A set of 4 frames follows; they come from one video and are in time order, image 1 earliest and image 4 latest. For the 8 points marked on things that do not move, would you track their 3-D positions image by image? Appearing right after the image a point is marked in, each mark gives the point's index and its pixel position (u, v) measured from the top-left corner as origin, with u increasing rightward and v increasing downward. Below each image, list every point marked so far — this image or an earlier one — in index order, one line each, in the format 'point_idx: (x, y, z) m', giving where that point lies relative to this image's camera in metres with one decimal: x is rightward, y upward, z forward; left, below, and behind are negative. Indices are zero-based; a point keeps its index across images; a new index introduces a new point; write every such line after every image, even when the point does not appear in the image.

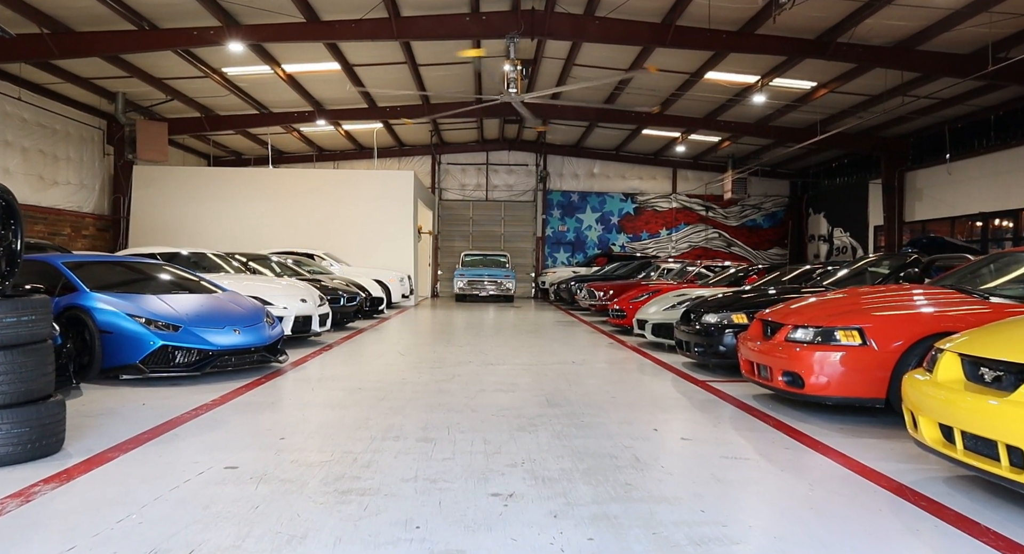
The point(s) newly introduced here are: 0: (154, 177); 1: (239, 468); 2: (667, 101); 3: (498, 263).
0: (-8.9, +2.5, +13.8) m
1: (-1.2, -0.8, +2.4) m
2: (+3.4, +3.9, +12.2) m
3: (-0.4, +0.4, +15.3) m
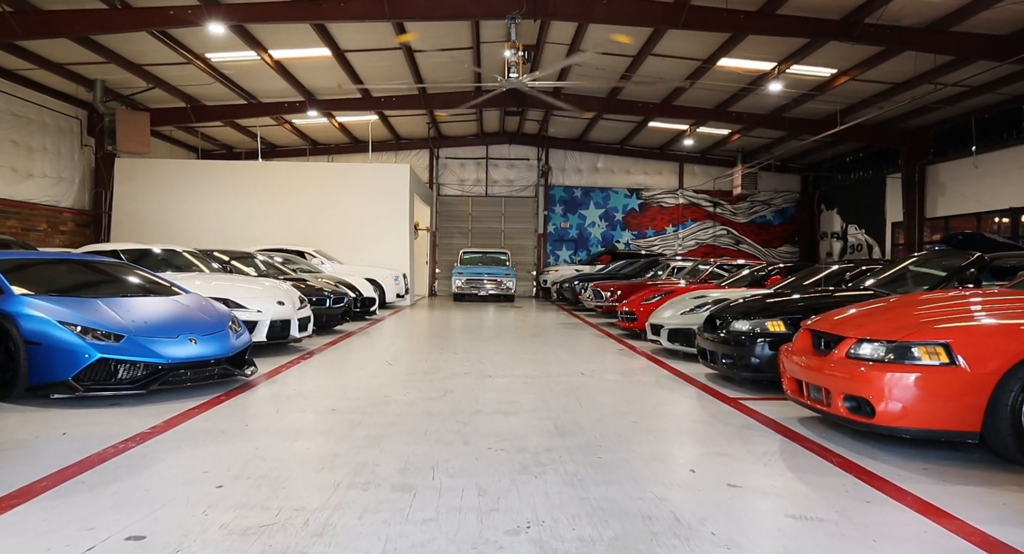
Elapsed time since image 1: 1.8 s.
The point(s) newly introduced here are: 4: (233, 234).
0: (-8.9, +2.5, +13.2) m
1: (-1.2, -0.9, +1.8) m
2: (+3.4, +3.9, +11.6) m
3: (-0.4, +0.4, +14.7) m
4: (-6.7, +1.0, +13.4) m
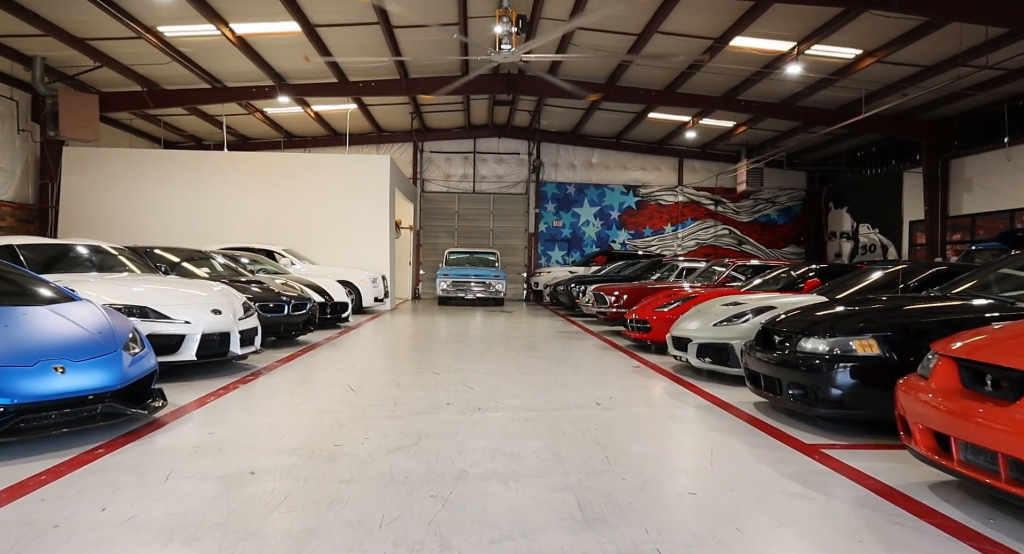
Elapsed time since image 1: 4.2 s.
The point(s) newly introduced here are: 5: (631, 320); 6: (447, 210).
0: (-9.1, +2.5, +11.9) m
1: (-1.2, -0.9, +0.7) m
2: (+3.2, +3.9, +10.6) m
3: (-0.6, +0.4, +13.6) m
4: (-6.9, +1.0, +12.2) m
5: (+1.4, -0.5, +6.5) m
6: (-1.9, +2.0, +16.6) m
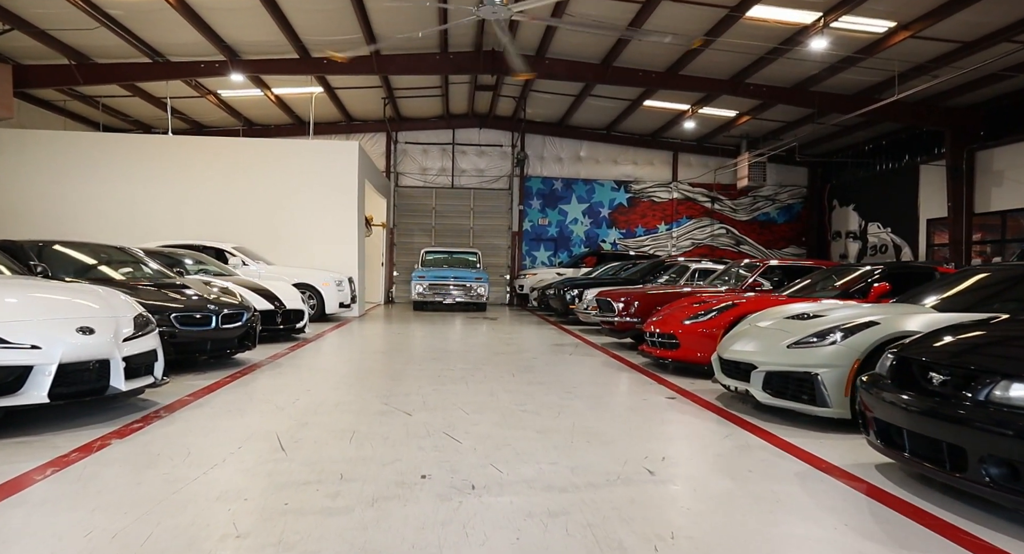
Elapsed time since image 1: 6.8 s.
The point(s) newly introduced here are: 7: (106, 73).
0: (-9.4, +2.5, +10.2) m
1: (-1.0, -0.9, -0.7) m
2: (+3.0, +3.8, +9.4) m
3: (-1.0, +0.3, +12.3) m
4: (-7.2, +1.0, +10.6) m
5: (+1.3, -0.5, +5.3) m
6: (-2.4, +1.9, +15.2) m
7: (-7.8, +3.9, +10.6) m
